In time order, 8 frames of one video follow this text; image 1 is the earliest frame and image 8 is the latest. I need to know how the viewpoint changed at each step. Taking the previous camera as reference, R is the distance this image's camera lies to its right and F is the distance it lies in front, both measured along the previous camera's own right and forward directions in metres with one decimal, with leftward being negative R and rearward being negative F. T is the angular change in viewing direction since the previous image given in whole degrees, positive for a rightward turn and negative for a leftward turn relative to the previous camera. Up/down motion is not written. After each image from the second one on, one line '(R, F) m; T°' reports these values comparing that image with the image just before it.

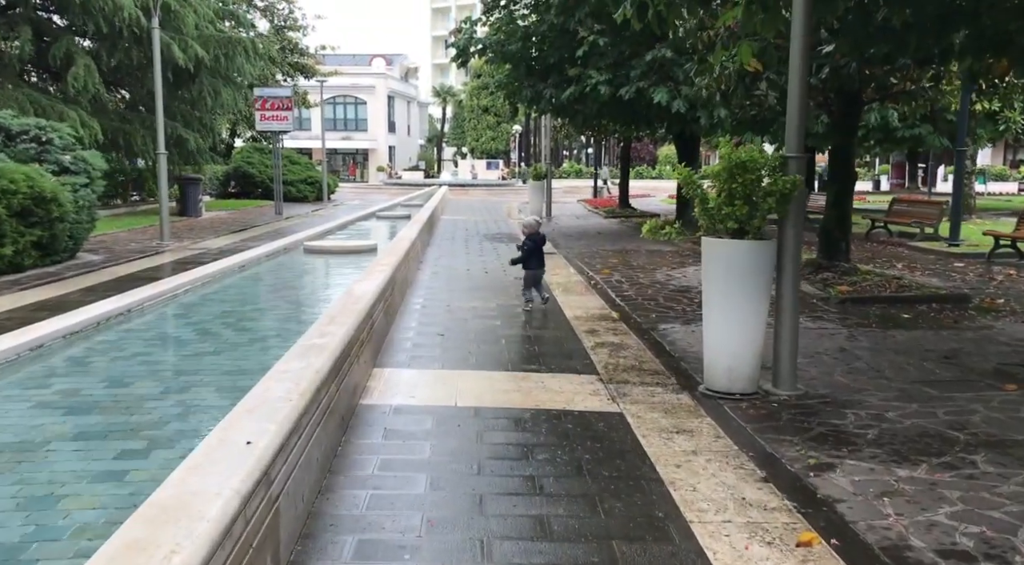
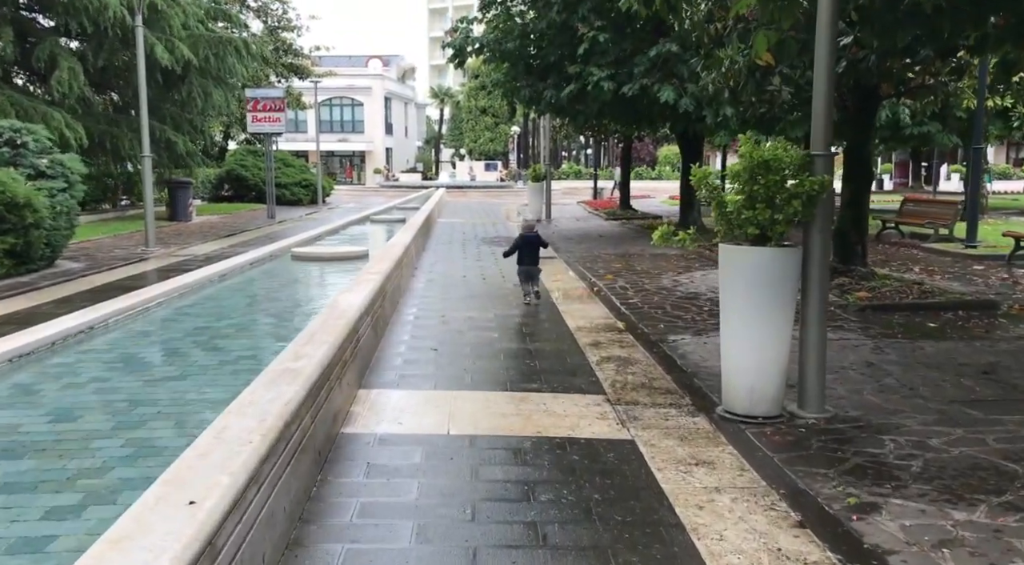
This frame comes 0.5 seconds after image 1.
(0.0, +0.6) m; 0°
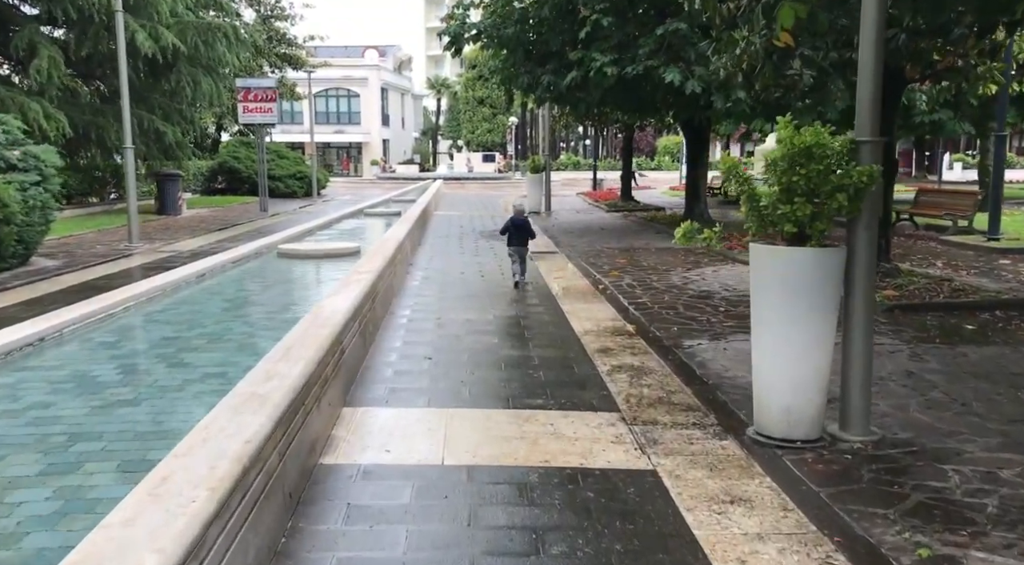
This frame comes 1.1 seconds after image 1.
(0.0, +0.7) m; 0°
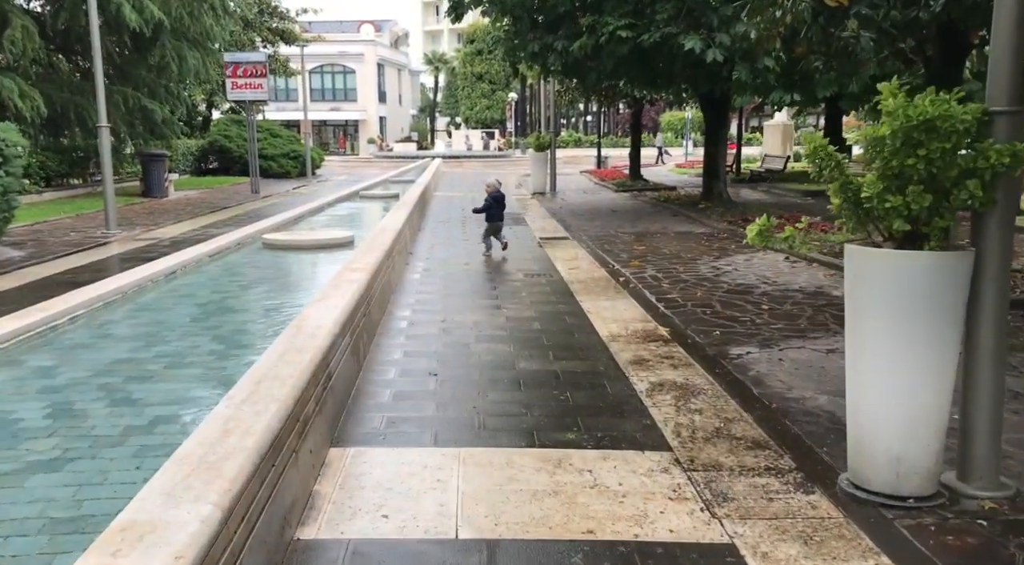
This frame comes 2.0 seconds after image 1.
(-0.1, +1.1) m; 0°
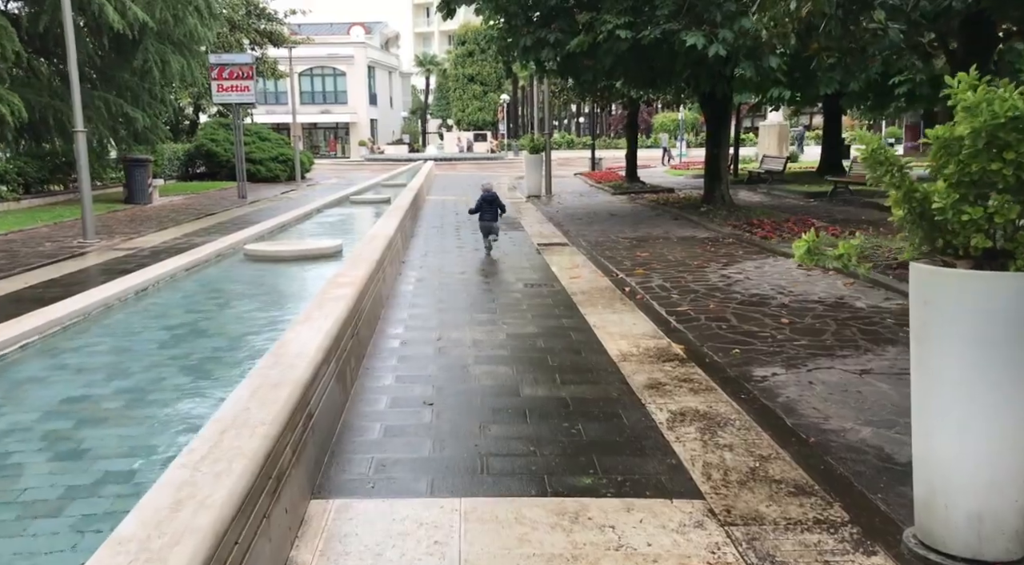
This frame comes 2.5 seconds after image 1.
(-0.1, +0.6) m; 0°
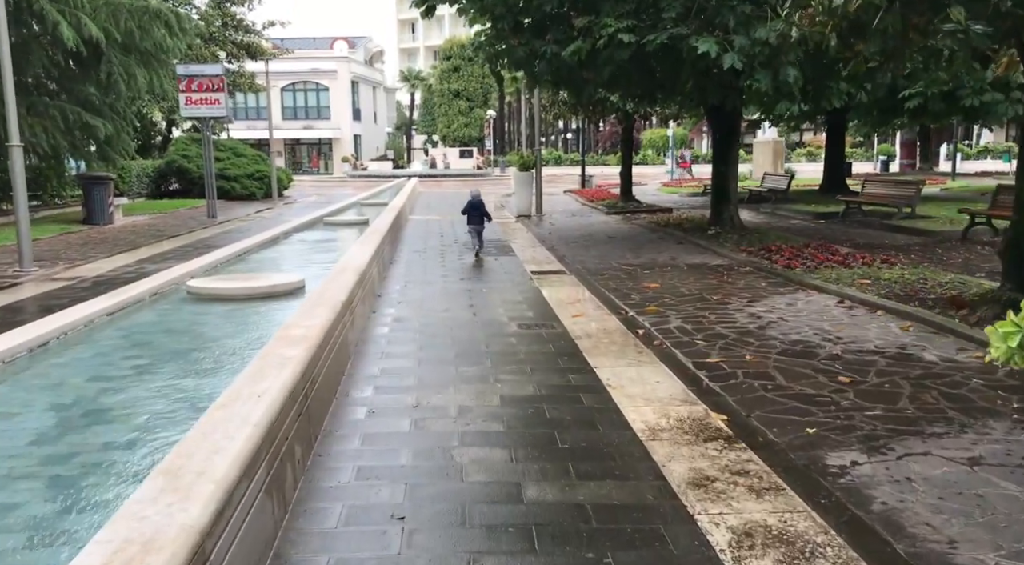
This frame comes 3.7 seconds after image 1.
(-0.1, +1.5) m; +1°
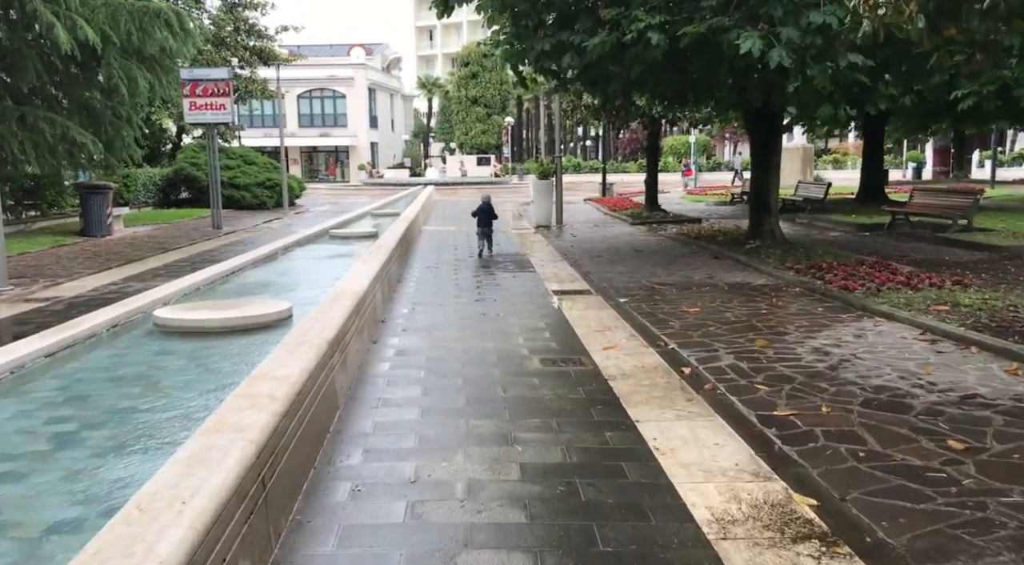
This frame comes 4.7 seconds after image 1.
(0.0, +1.3) m; -1°
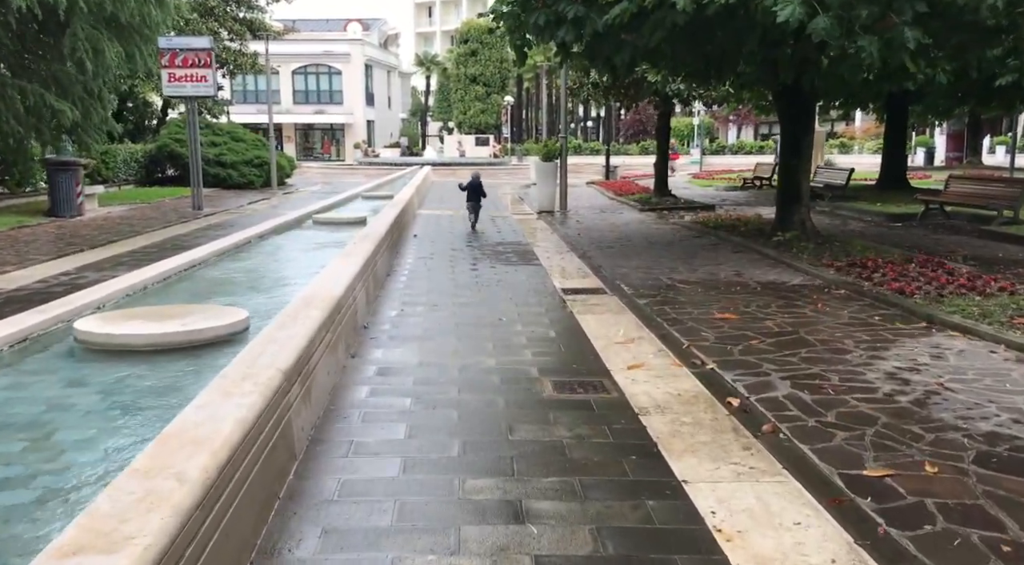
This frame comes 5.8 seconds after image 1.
(-0.1, +1.4) m; 0°
